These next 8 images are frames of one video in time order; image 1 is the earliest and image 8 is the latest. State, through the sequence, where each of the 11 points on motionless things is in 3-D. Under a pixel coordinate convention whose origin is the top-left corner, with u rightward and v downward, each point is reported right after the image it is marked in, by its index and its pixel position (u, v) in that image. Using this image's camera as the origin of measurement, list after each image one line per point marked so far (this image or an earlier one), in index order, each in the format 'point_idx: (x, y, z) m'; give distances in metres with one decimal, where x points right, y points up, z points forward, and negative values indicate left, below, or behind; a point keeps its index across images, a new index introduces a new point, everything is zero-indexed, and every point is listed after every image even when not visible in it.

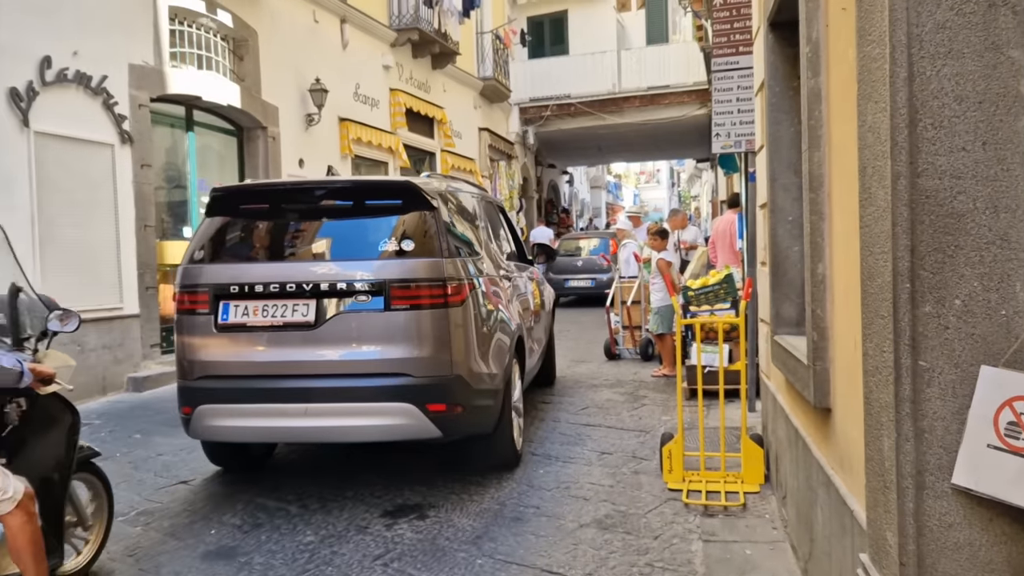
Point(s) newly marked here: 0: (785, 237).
0: (+1.3, +0.2, +4.1) m
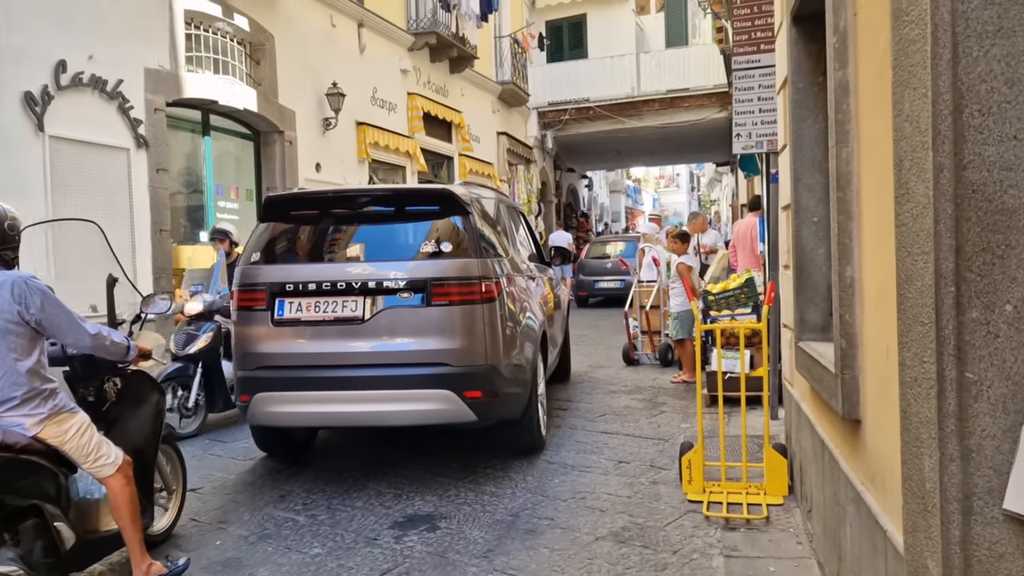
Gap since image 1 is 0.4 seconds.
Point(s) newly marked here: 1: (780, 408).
0: (+1.4, +0.2, +3.9) m
1: (+1.9, -0.8, +6.0) m
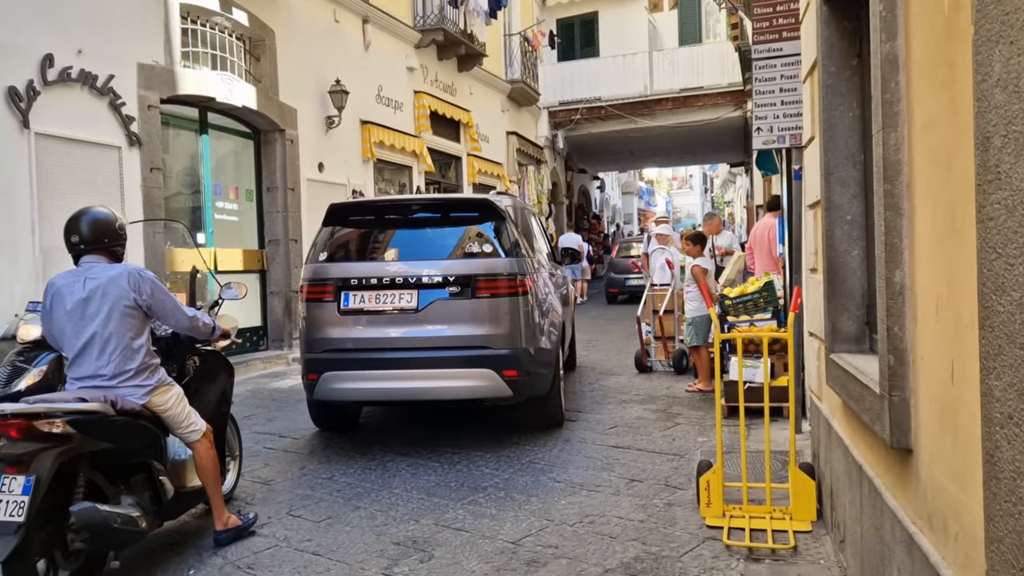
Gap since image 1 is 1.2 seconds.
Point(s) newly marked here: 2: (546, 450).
0: (+1.4, +0.2, +3.5) m
1: (+1.9, -0.9, +5.6) m
2: (+0.2, -1.1, +5.7) m
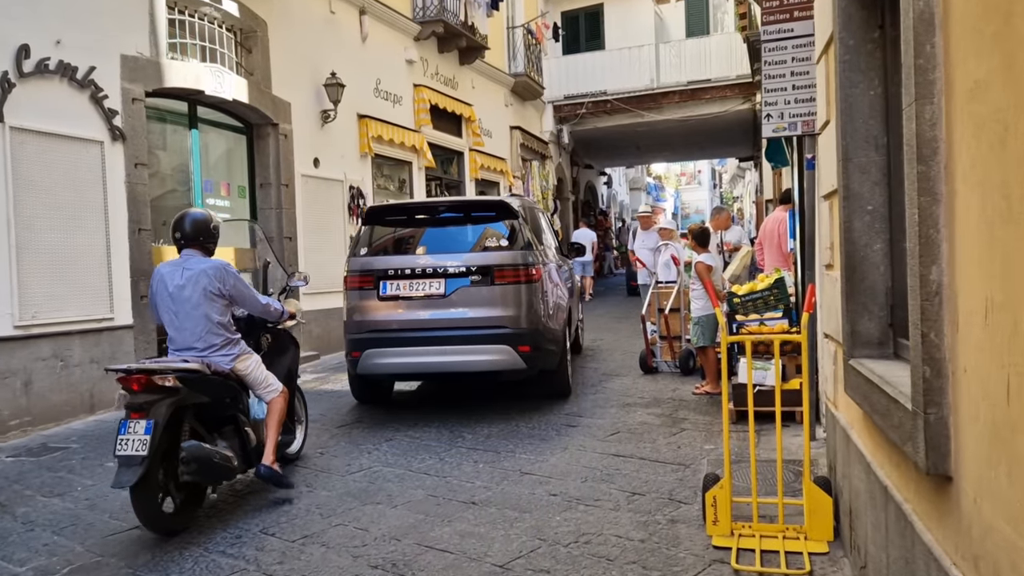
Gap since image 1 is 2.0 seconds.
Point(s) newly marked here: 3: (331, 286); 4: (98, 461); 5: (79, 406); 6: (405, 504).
0: (+1.3, +0.2, +3.2) m
1: (+1.9, -0.9, +5.2) m
2: (+0.2, -1.1, +5.4) m
3: (-2.4, 0.0, +11.2) m
4: (-3.0, -1.2, +6.0) m
5: (-3.7, -1.0, +7.3) m
6: (-0.6, -1.2, +4.6) m
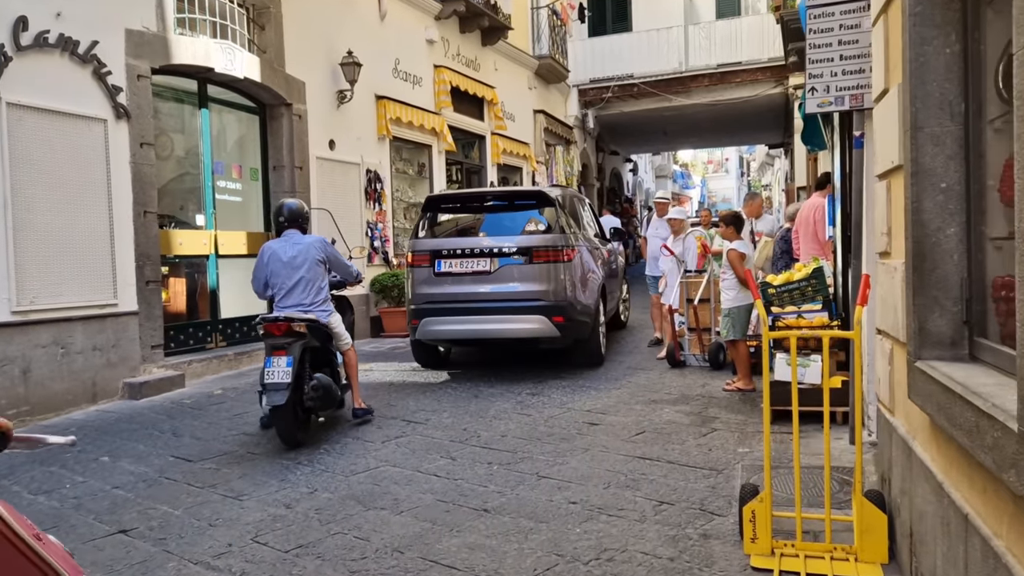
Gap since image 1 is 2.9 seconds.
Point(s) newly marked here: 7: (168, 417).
0: (+1.4, +0.2, +2.7) m
1: (+2.0, -0.8, +4.8) m
2: (+0.3, -1.0, +5.0) m
3: (-2.1, +0.2, +10.9) m
4: (-2.8, -1.1, +5.7) m
5: (-3.6, -0.9, +7.0) m
6: (-0.5, -1.1, +4.2) m
7: (-2.7, -1.0, +6.7) m
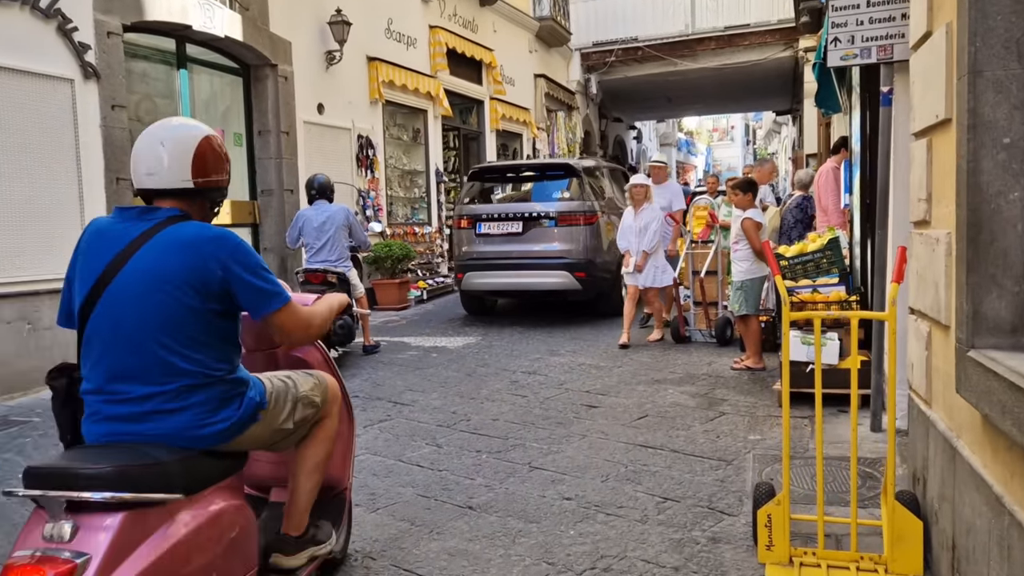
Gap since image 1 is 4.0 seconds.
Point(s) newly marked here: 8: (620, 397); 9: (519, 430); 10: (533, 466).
0: (+1.3, +0.3, +2.3) m
1: (+1.9, -0.7, +4.3) m
2: (+0.2, -0.9, +4.6) m
3: (-2.2, +0.6, +10.4) m
4: (-2.9, -0.9, +5.3) m
5: (-3.6, -0.7, +6.6) m
6: (-0.6, -1.0, +3.8) m
7: (-2.8, -0.8, +6.3) m
8: (+0.7, -0.7, +5.7) m
9: (0.0, -0.8, +5.0) m
10: (+0.1, -0.9, +4.3) m
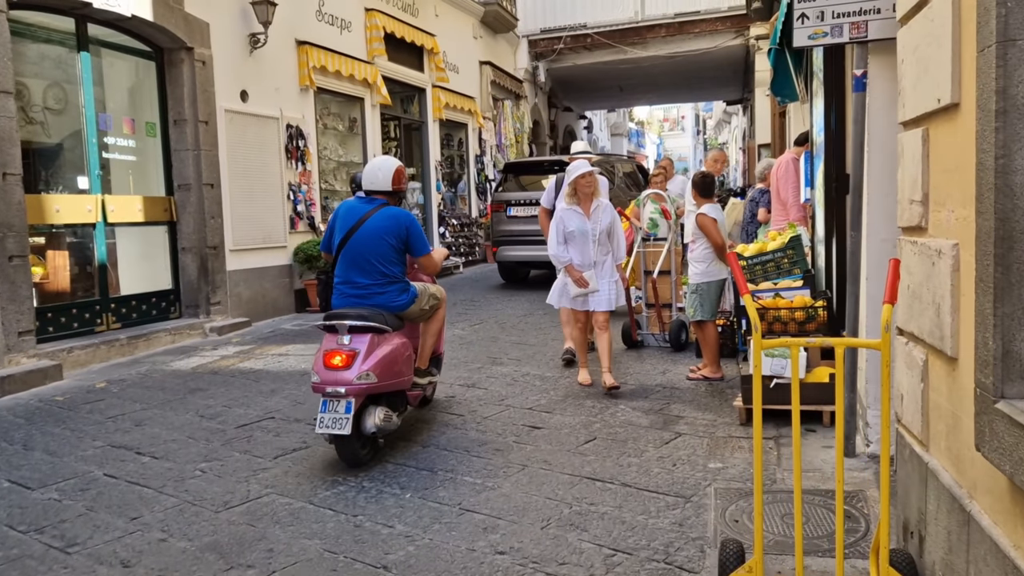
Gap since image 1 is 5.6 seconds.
0: (+1.1, +0.2, +1.8) m
1: (+1.6, -0.7, +3.9) m
2: (-0.1, -0.9, +4.0) m
3: (-2.8, +0.5, +9.7) m
4: (-3.3, -1.0, +4.6) m
5: (-4.1, -0.7, +5.9) m
6: (-0.8, -1.1, +3.2) m
7: (-3.2, -0.9, +5.6) m
8: (+0.3, -0.8, +5.1) m
9: (-0.3, -0.9, +4.4) m
10: (-0.2, -1.0, +3.7) m
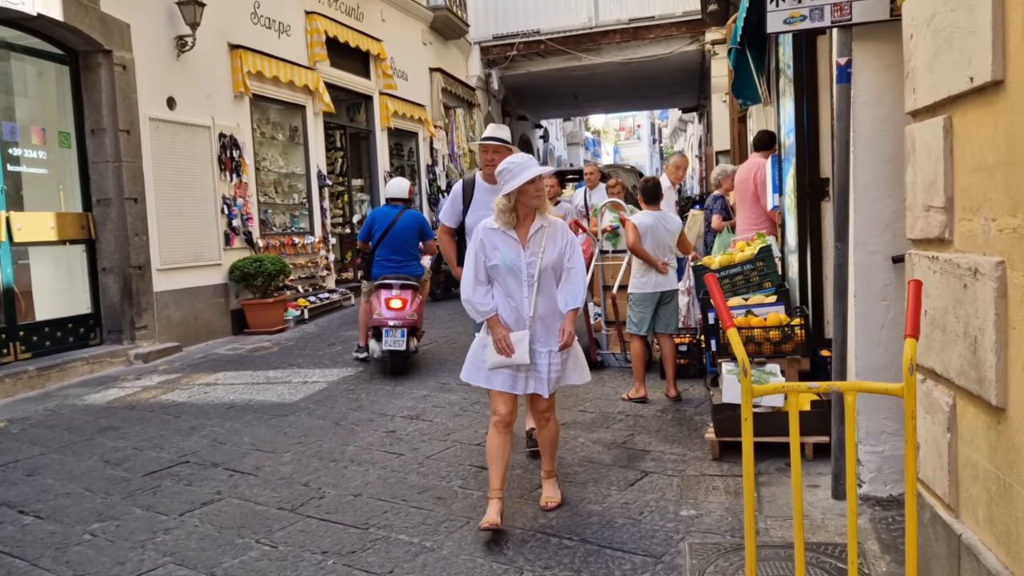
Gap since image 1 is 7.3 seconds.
0: (+0.9, +0.2, +1.3) m
1: (+1.4, -0.8, +3.4) m
2: (-0.3, -1.0, +3.4) m
3: (-3.4, +0.3, +9.0) m
4: (-3.5, -1.2, +3.9) m
5: (-4.4, -0.9, +5.1) m
6: (-1.0, -1.2, +2.6) m
7: (-3.5, -1.1, +4.8) m
8: (0.0, -0.9, +4.6) m
9: (-0.6, -1.0, +3.8) m
10: (-0.4, -1.1, +3.1) m
